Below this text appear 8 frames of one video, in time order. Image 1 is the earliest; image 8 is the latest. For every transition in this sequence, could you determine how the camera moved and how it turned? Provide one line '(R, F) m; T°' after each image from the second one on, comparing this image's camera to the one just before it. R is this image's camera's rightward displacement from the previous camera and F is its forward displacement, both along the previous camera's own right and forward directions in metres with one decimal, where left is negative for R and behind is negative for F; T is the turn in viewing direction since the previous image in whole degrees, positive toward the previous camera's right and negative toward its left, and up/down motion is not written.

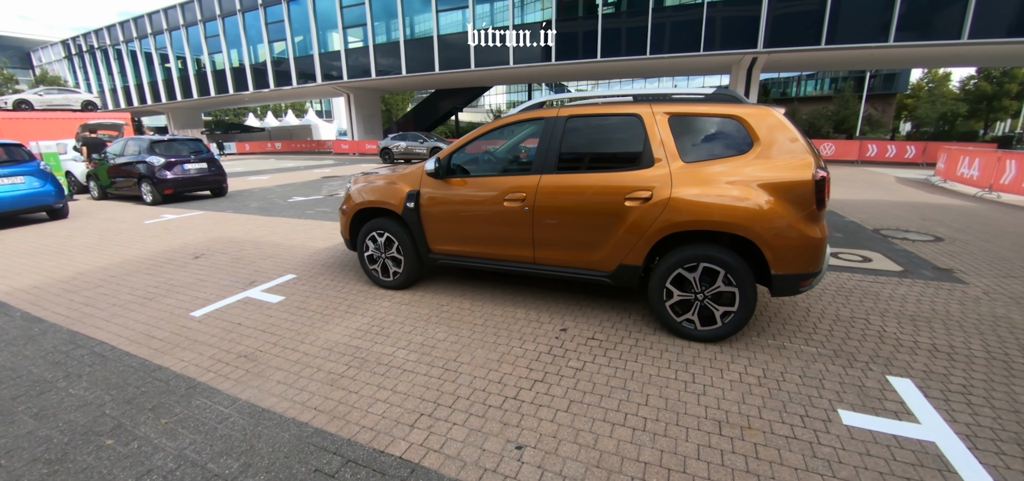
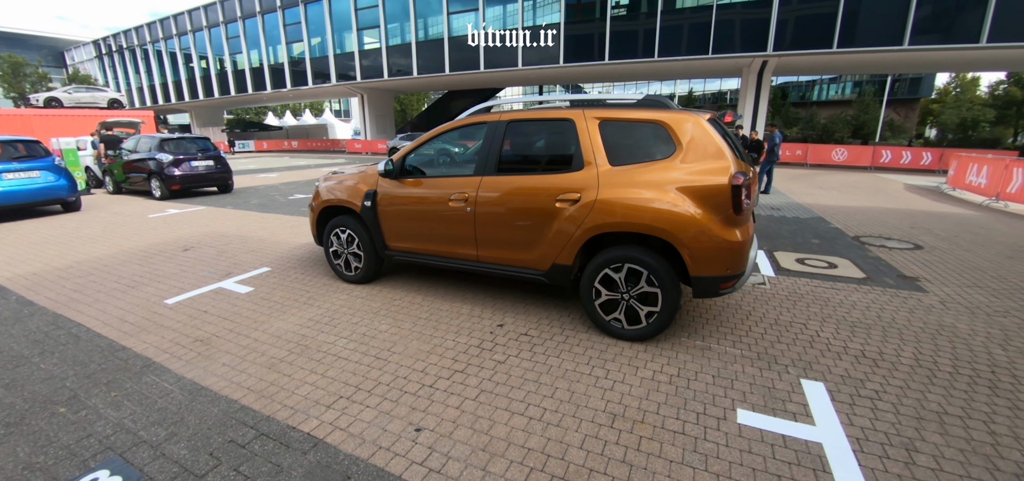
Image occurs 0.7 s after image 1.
(+0.6, -0.1) m; -2°
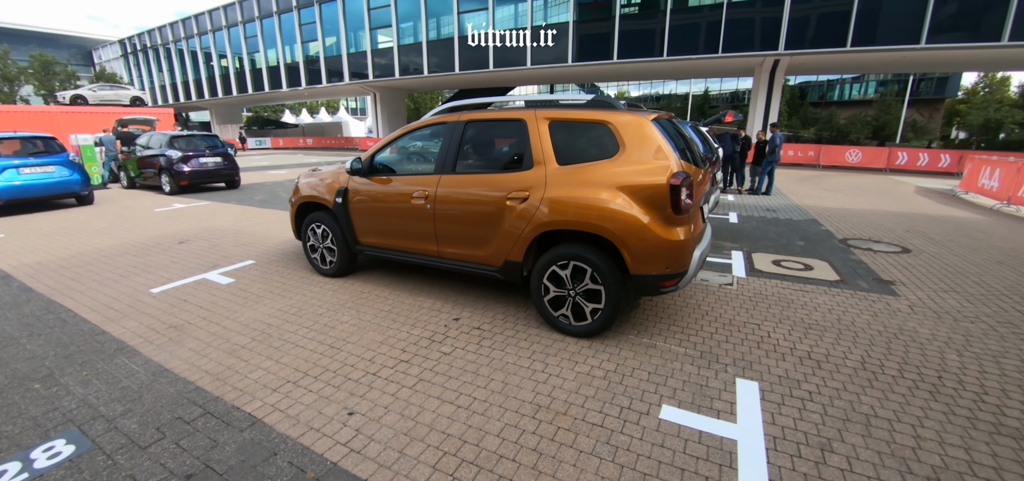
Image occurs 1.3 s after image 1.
(+0.5, -0.1) m; -2°
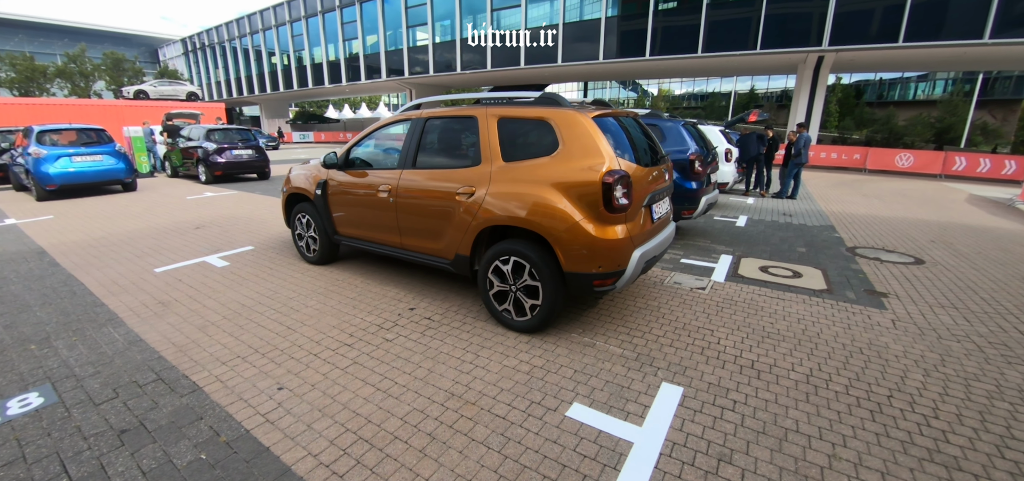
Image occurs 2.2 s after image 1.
(+0.7, -0.1) m; -5°
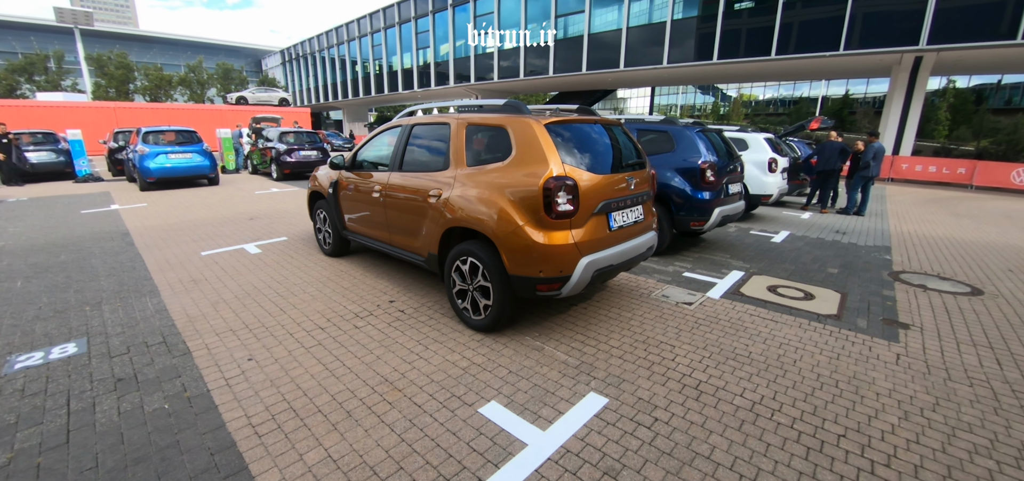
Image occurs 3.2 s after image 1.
(+0.9, -0.1) m; -9°
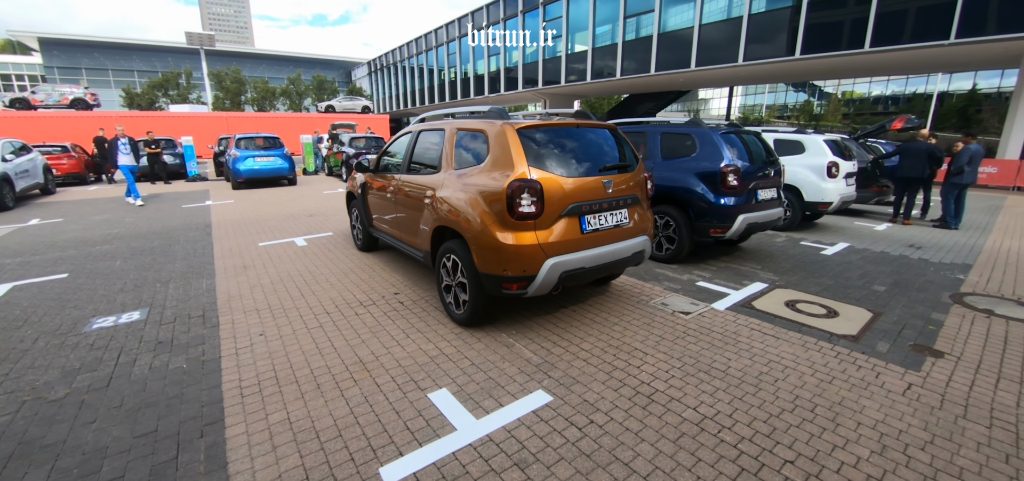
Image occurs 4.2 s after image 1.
(+0.8, -0.1) m; -10°
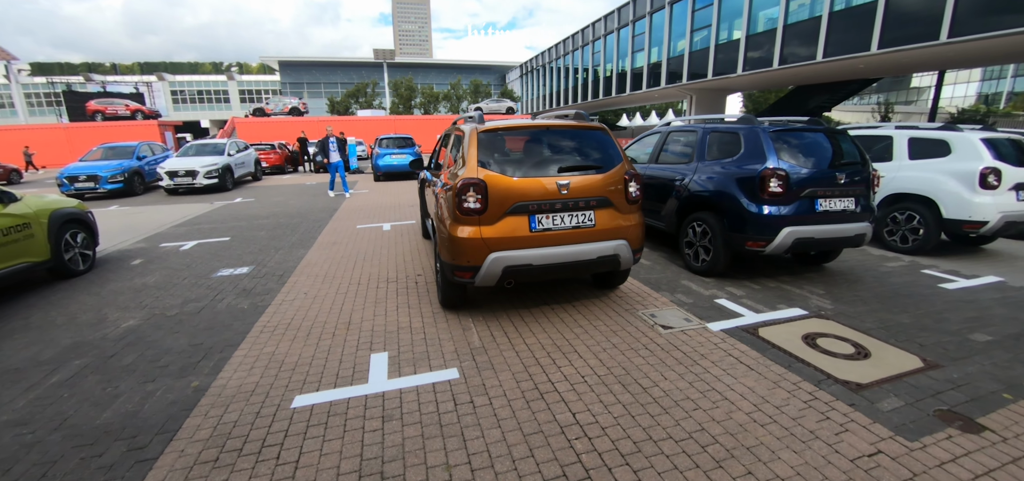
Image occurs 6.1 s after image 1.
(+1.6, 0.0) m; -20°
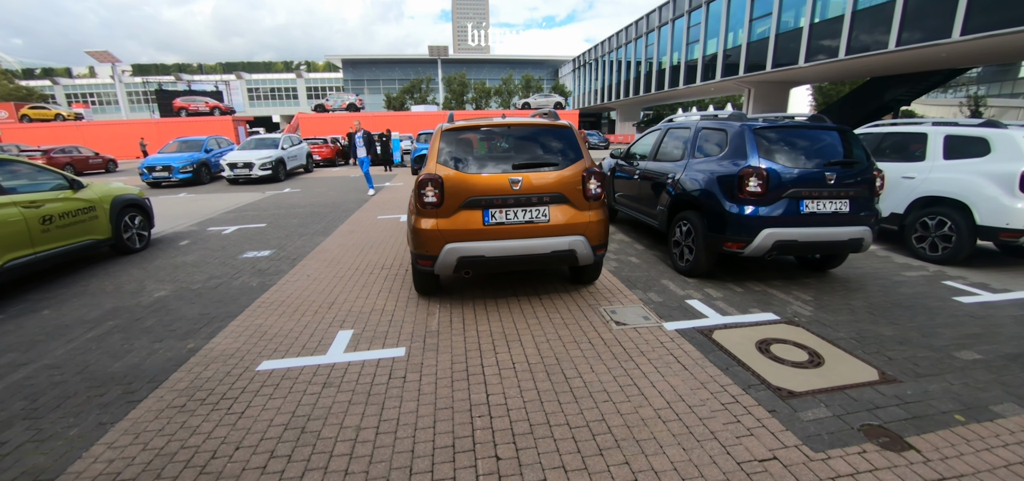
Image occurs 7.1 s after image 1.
(+0.9, -0.2) m; -8°
